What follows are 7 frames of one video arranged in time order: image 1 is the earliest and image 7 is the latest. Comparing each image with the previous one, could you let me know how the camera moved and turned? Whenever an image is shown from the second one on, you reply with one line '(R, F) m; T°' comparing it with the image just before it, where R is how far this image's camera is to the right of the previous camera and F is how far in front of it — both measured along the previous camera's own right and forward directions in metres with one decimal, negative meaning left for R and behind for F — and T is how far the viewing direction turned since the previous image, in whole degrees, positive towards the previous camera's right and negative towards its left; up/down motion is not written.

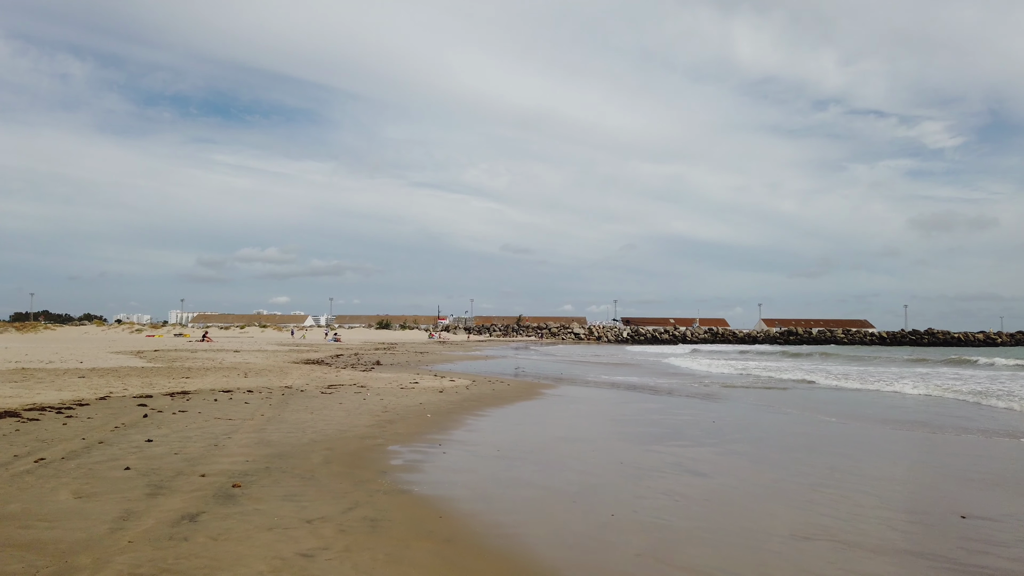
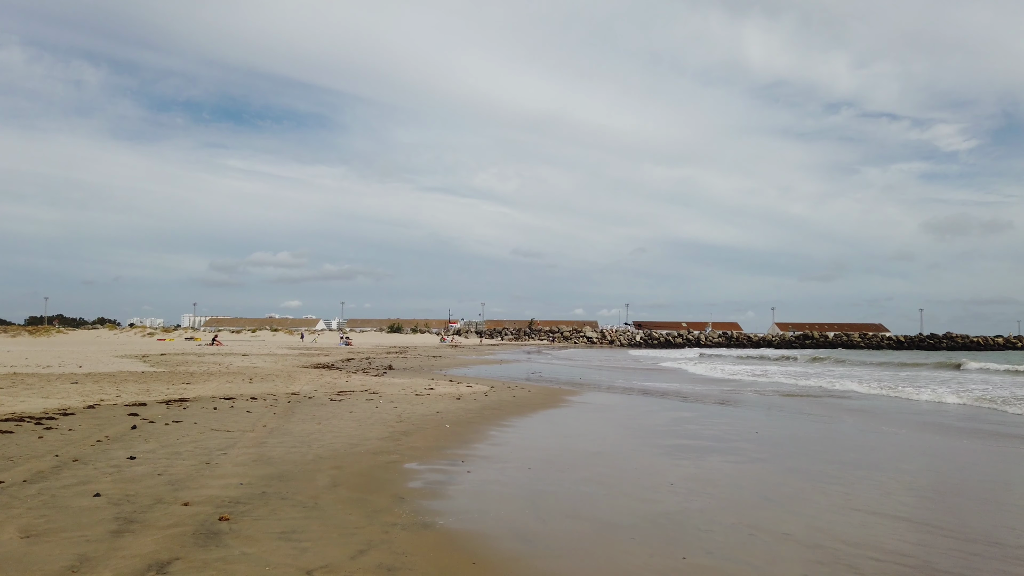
(-0.2, +1.0) m; -1°
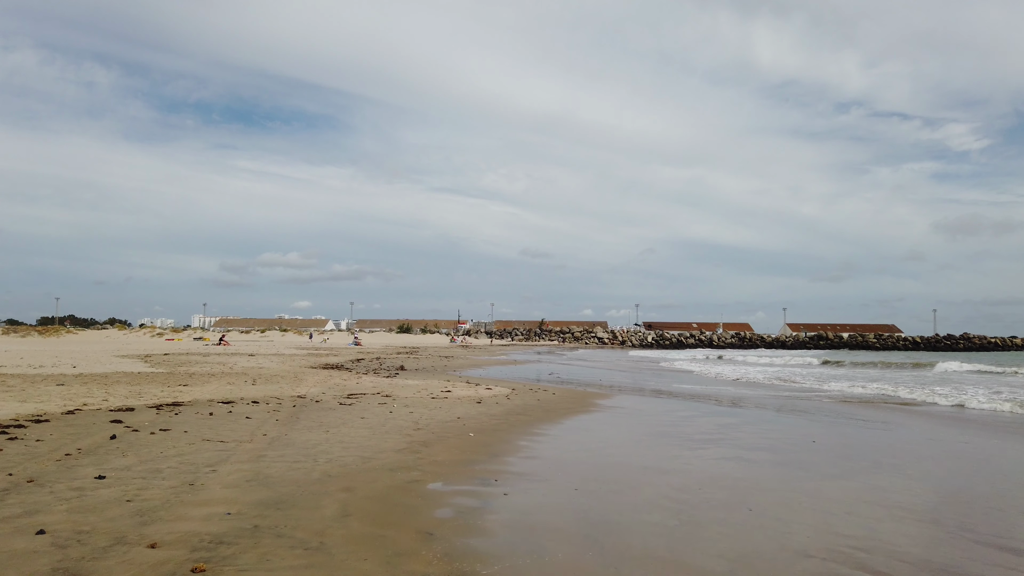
(-0.3, +1.2) m; -1°
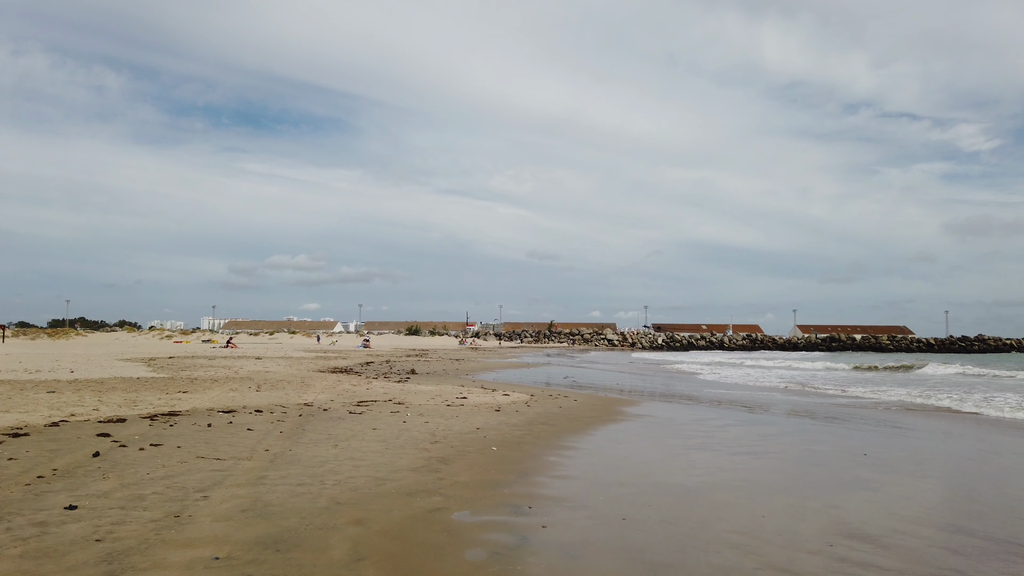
(-0.2, +0.9) m; -1°
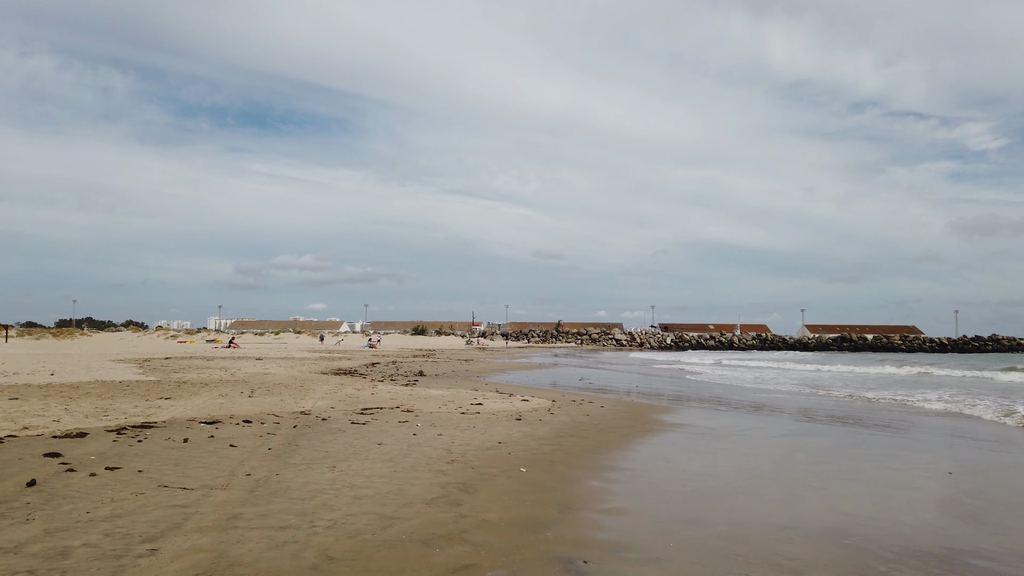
(-0.2, +1.4) m; 0°
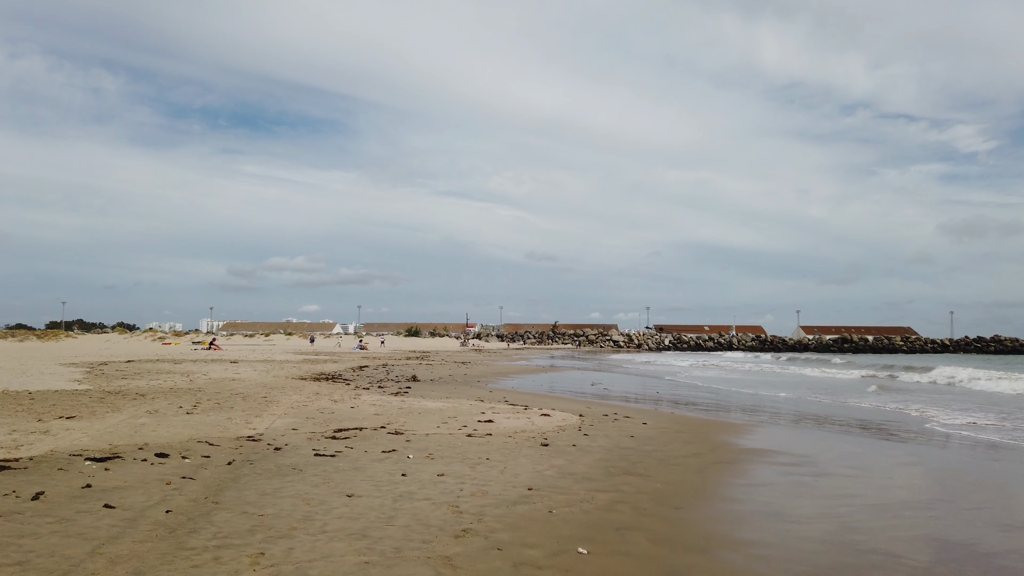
(-0.3, +2.8) m; 0°
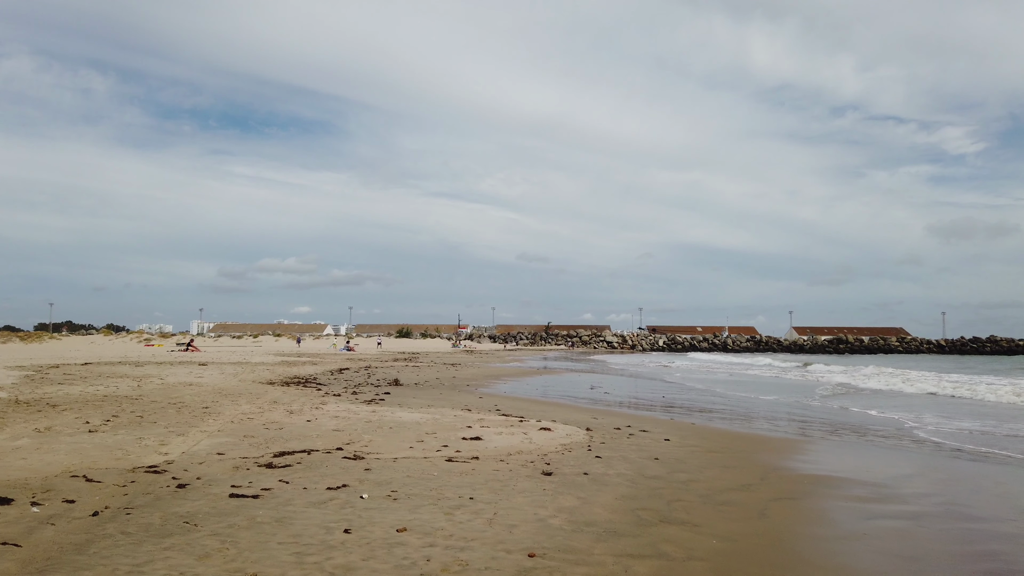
(0.0, +1.9) m; +1°
